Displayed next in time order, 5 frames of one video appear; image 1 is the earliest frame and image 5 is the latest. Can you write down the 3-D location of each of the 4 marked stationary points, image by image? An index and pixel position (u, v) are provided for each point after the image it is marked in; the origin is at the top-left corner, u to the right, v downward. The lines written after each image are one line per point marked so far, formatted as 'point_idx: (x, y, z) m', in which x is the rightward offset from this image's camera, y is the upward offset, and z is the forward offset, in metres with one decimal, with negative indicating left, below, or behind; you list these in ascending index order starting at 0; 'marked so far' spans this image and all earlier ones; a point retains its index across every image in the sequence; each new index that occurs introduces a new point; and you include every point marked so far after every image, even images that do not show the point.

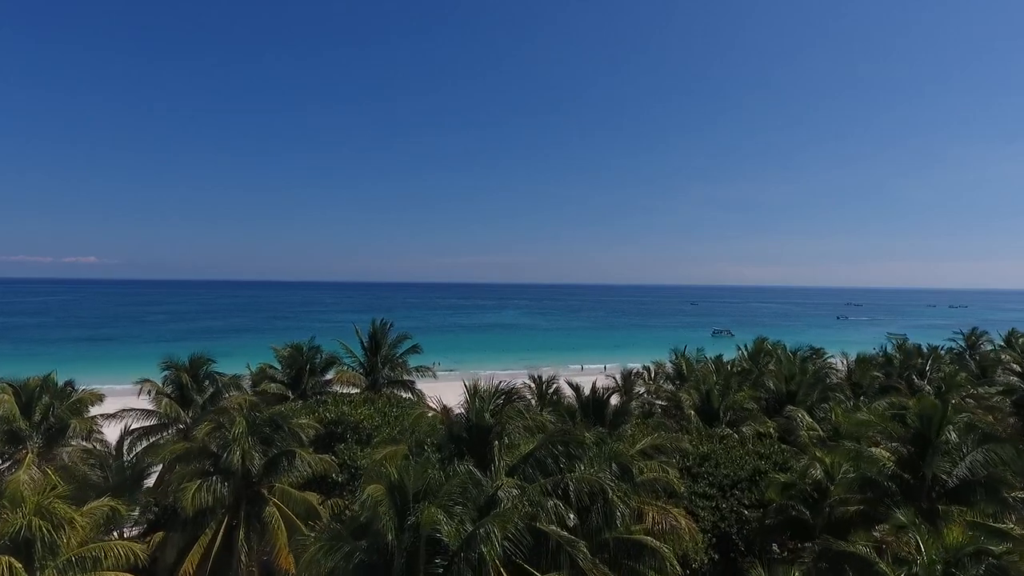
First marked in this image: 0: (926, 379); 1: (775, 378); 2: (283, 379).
0: (+8.6, -1.9, +19.7) m
1: (+5.0, -1.7, +17.8) m
2: (-4.4, -1.7, +18.1) m
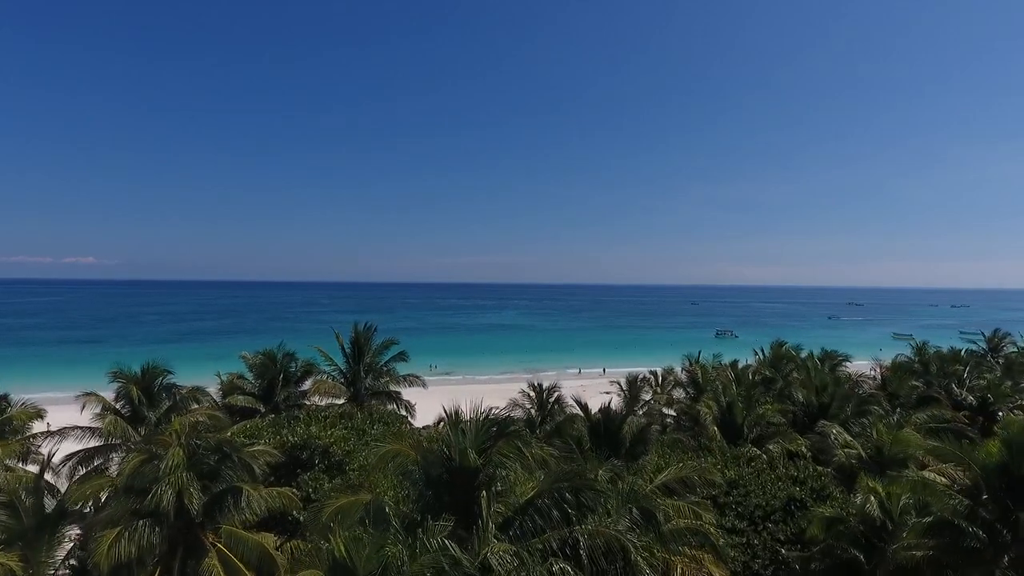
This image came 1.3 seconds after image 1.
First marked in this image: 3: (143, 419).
0: (+8.5, -1.9, +17.8) m
1: (+4.9, -1.7, +16.0) m
2: (-4.4, -1.7, +16.2) m
3: (-5.2, -1.9, +13.5) m
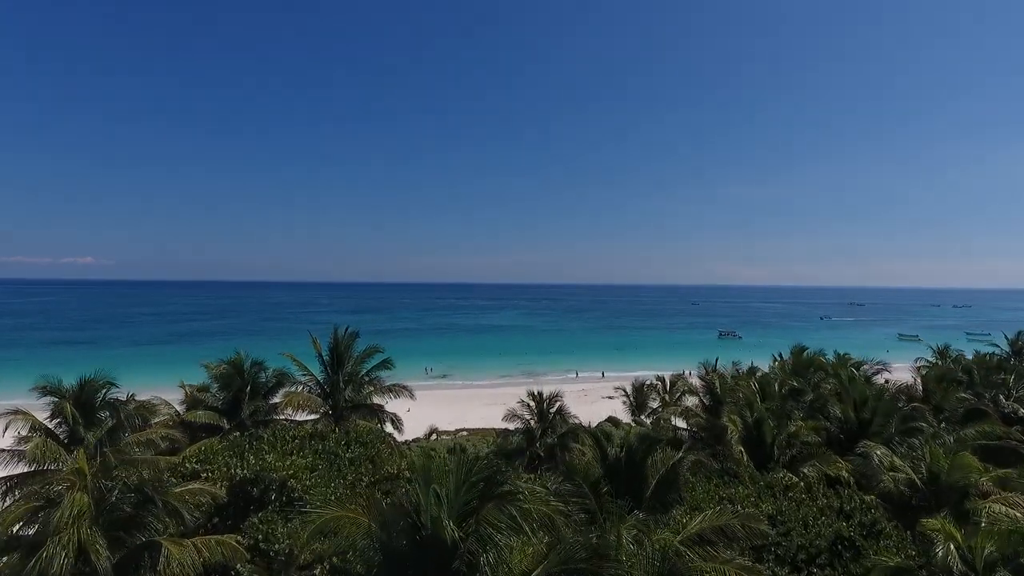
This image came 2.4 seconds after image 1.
0: (+8.5, -1.9, +15.9) m
1: (+4.9, -1.7, +14.1) m
2: (-4.5, -1.8, +14.3) m
3: (-5.3, -1.9, +11.6) m
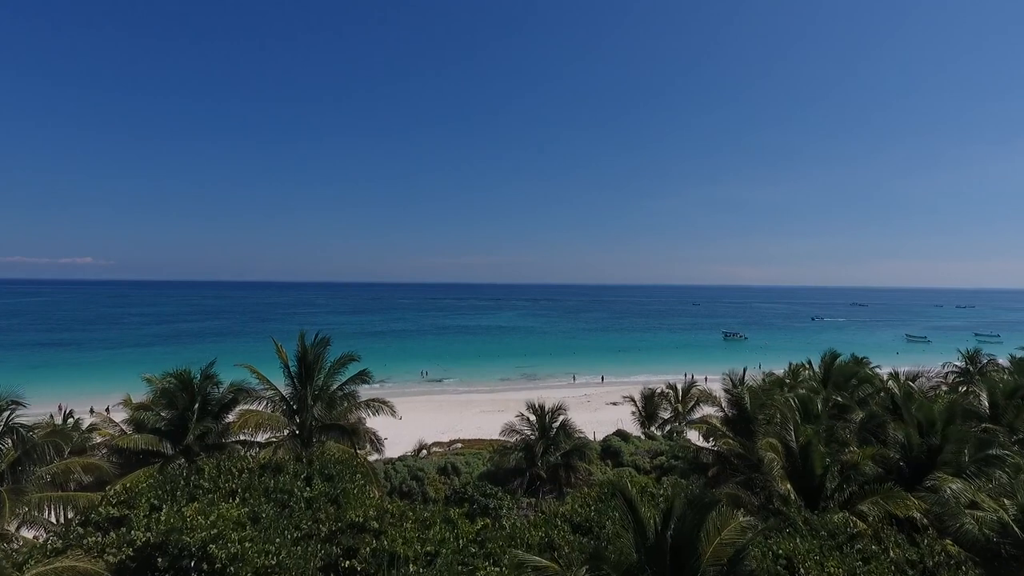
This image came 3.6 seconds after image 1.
0: (+8.4, -1.9, +13.7) m
1: (+4.9, -1.7, +11.9) m
2: (-4.5, -1.7, +12.1) m
3: (-5.3, -1.9, +9.4) m
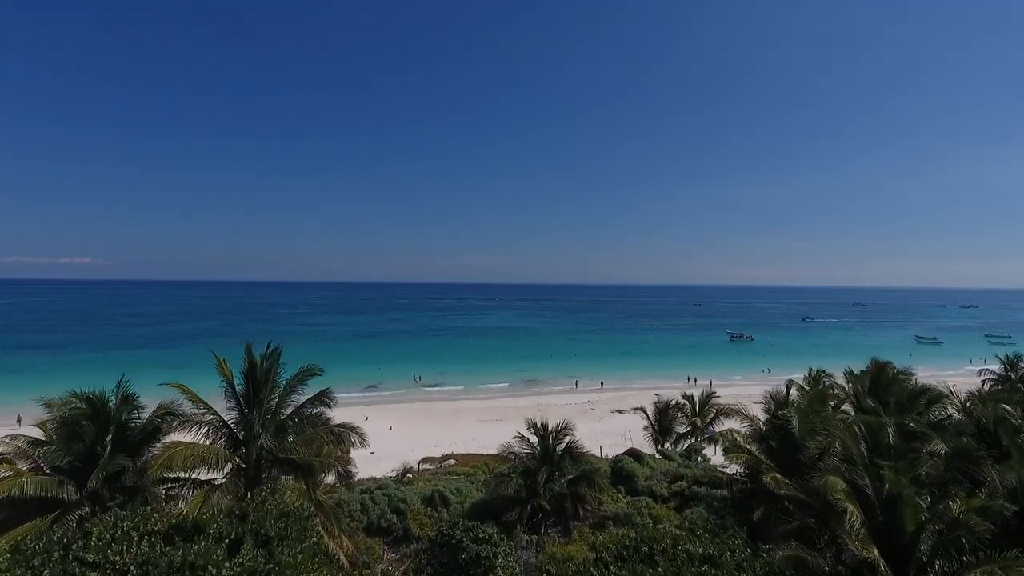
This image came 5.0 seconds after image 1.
0: (+8.4, -1.9, +11.1) m
1: (+4.8, -1.7, +9.3) m
2: (-4.5, -1.7, +9.5) m
3: (-5.3, -1.9, +6.8) m
